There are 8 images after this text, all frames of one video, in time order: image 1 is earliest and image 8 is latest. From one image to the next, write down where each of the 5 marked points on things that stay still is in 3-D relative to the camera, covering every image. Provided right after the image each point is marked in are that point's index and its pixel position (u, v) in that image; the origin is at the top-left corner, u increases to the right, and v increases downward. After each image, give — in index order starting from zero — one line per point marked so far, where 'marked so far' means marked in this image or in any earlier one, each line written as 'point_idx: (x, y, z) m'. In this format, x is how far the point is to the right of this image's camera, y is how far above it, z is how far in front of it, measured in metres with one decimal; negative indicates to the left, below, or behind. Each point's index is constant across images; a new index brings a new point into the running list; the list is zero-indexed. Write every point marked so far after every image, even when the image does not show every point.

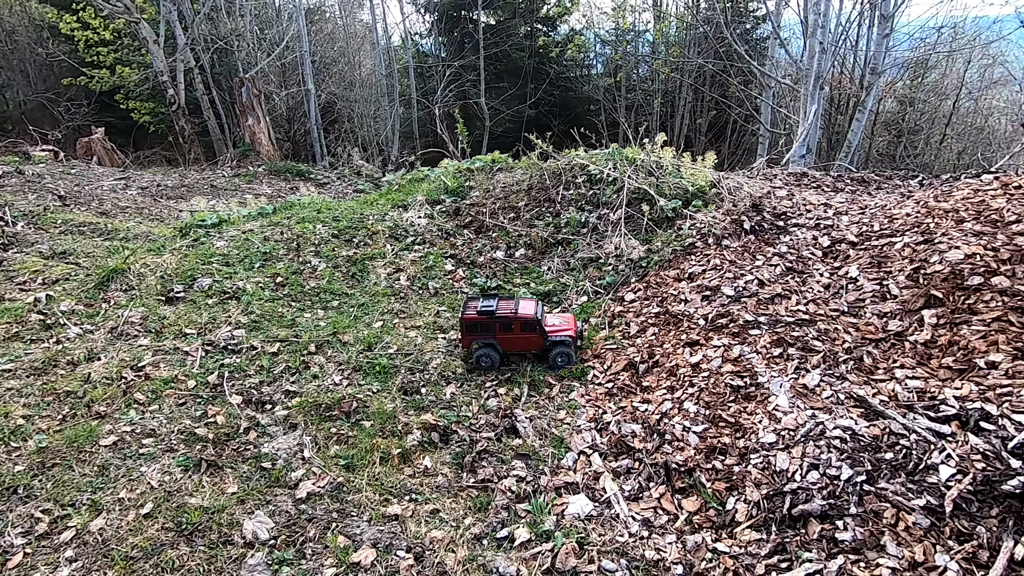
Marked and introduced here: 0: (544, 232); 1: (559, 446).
0: (+0.3, +0.6, +5.9) m
1: (+0.3, -1.0, +3.4) m
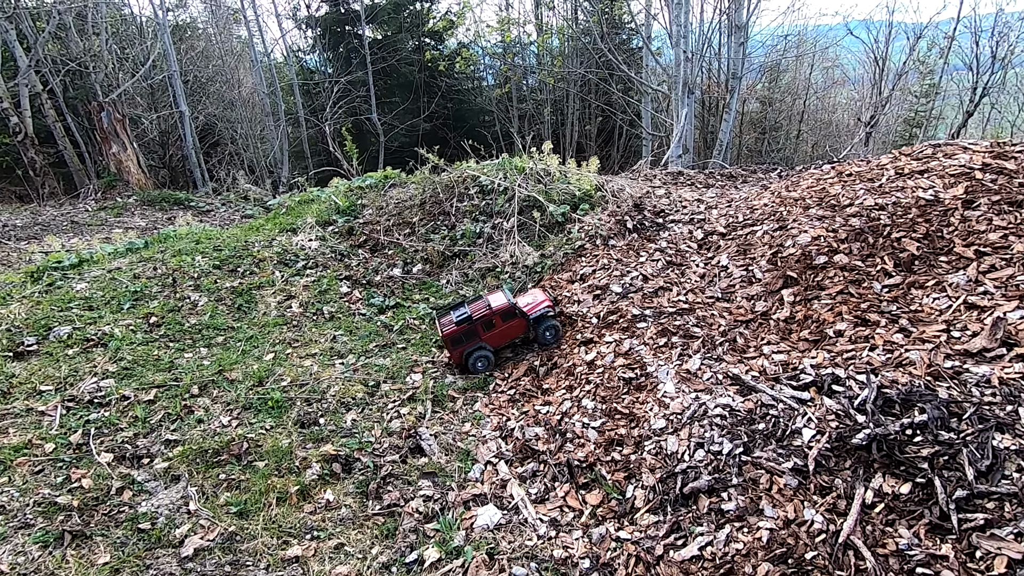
0: (-0.8, +0.5, +5.9) m
1: (-0.3, -1.1, +3.3) m
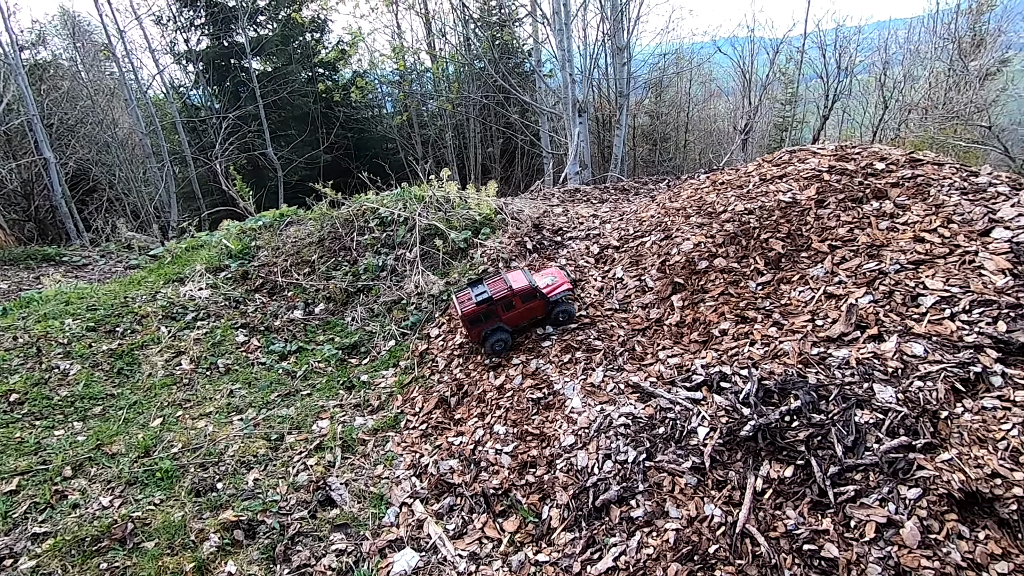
0: (-1.8, +0.1, +5.7) m
1: (-0.8, -1.3, +3.2) m
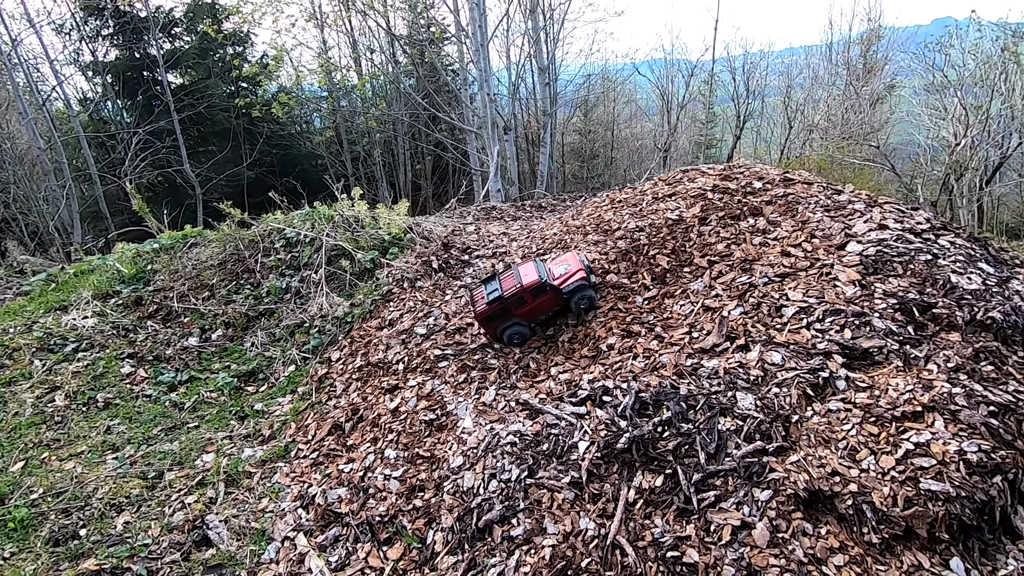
0: (-2.8, -0.2, +5.5) m
1: (-1.4, -1.4, +3.1) m
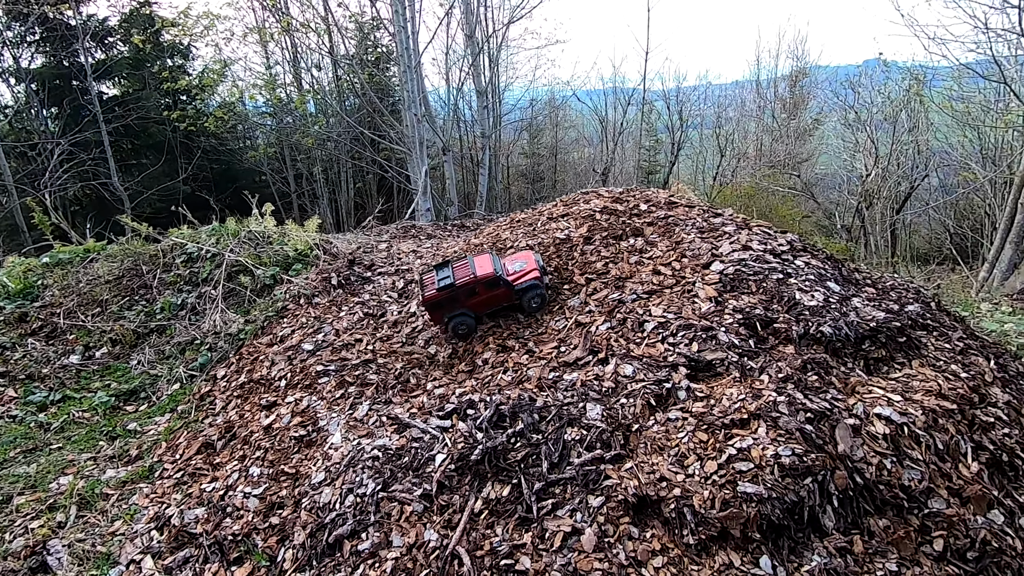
0: (-3.7, -0.3, +5.3) m
1: (-2.3, -1.5, +3.0) m
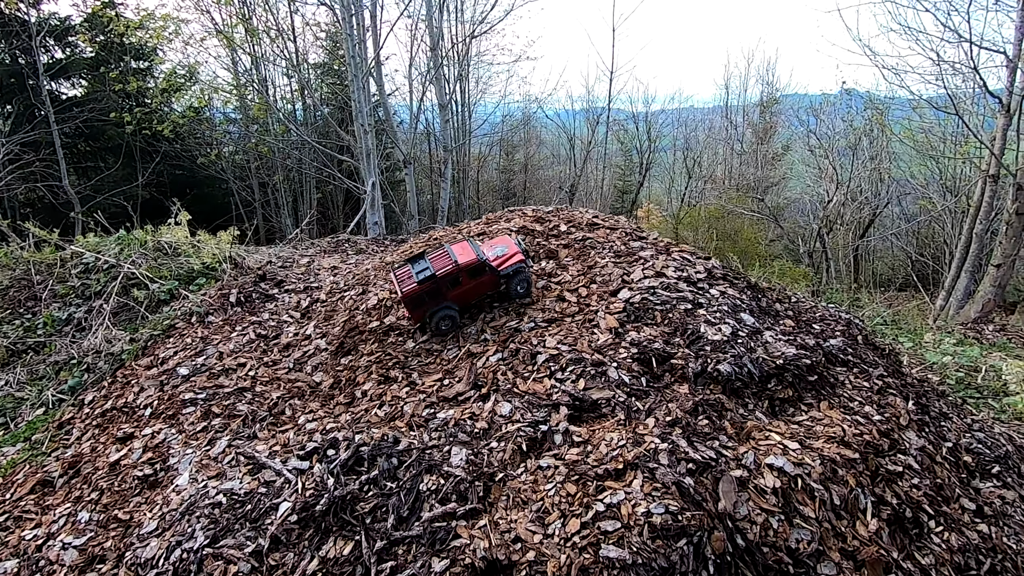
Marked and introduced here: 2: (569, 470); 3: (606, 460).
0: (-4.5, -0.5, +4.8) m
1: (-3.0, -1.6, +2.5) m
2: (+0.3, -0.9, +2.6) m
3: (+0.5, -0.8, +2.6) m
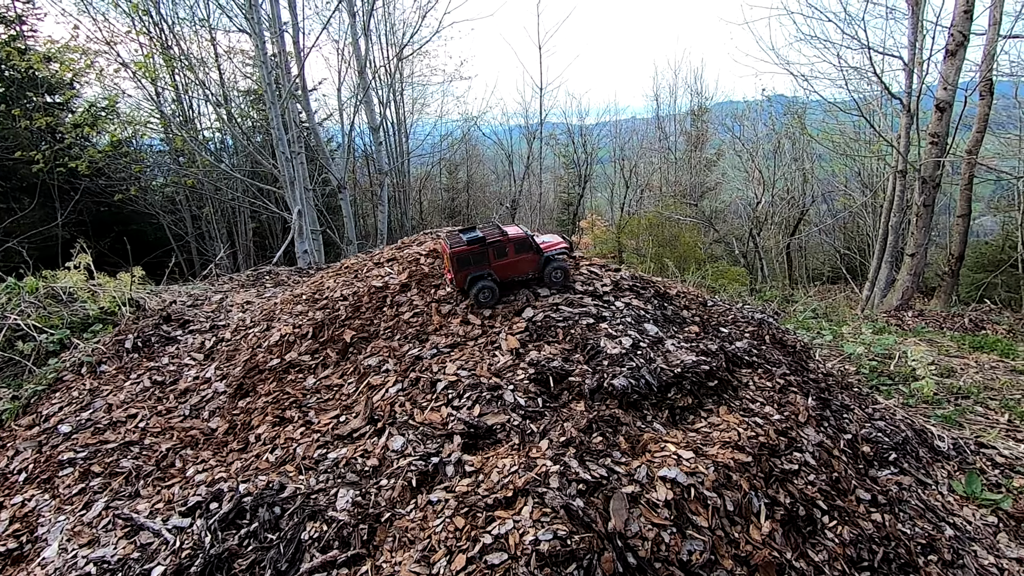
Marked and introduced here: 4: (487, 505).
0: (-5.2, -1.0, +4.4) m
1: (-3.4, -1.9, +2.2) m
2: (-0.2, -1.0, +2.5) m
3: (-0.1, -0.9, +2.5) m
4: (-0.1, -1.0, +2.5) m
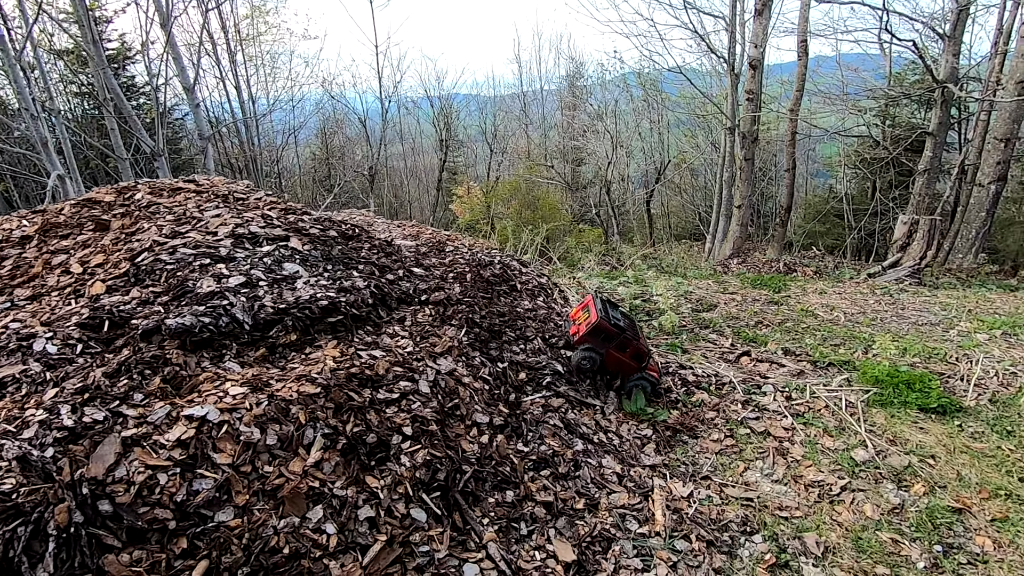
0: (-7.6, -0.9, +3.3) m
1: (-5.5, -1.9, +1.4) m
2: (-2.4, -0.7, +2.1) m
3: (-2.2, -0.6, +2.2) m
4: (-2.3, -0.7, +2.1) m
